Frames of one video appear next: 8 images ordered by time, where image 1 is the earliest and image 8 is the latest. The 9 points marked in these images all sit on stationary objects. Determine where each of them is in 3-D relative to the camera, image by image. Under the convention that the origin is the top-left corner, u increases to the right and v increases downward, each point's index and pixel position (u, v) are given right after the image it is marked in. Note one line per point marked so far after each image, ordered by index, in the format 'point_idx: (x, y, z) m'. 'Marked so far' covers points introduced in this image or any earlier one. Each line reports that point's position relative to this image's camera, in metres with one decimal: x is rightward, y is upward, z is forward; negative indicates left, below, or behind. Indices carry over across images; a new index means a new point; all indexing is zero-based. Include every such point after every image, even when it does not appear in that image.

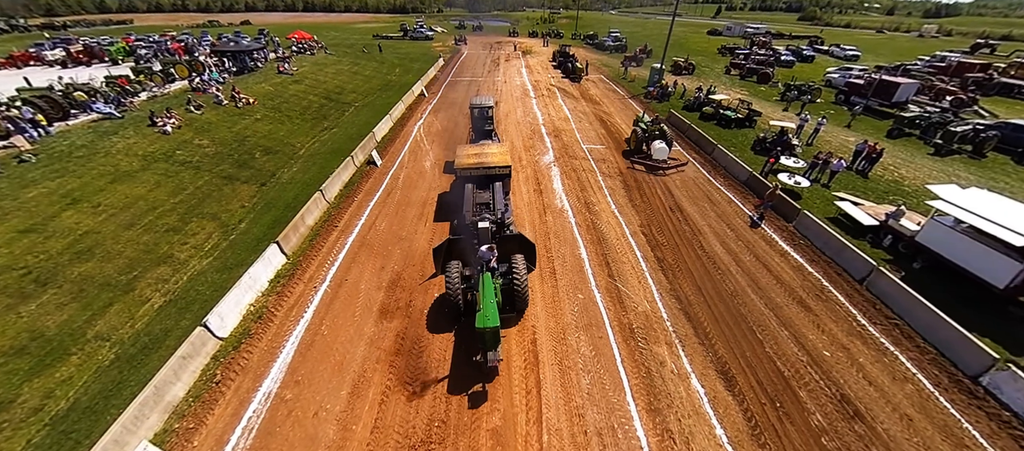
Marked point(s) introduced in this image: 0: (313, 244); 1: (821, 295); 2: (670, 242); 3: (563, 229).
0: (-7.9, -0.7, +13.6) m
1: (+10.4, -2.3, +11.6) m
2: (+6.3, -0.6, +13.8) m
3: (+2.0, 0.0, +14.3) m
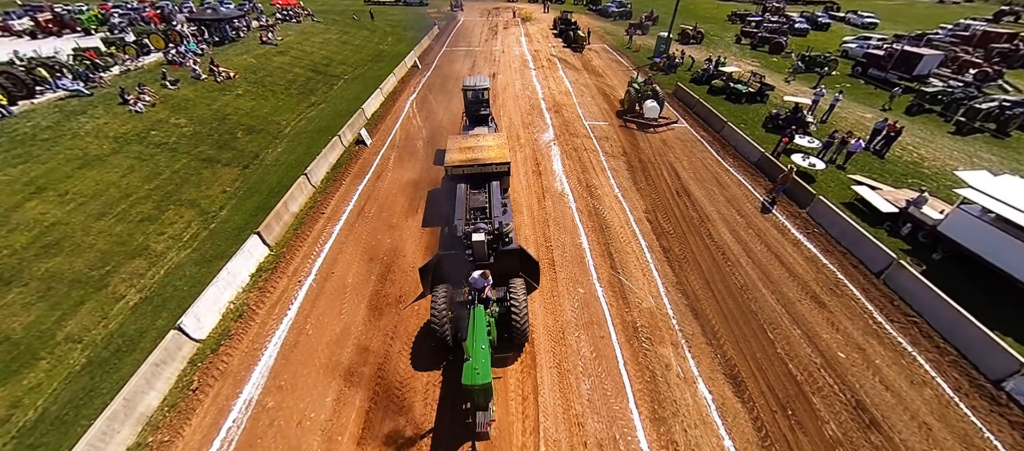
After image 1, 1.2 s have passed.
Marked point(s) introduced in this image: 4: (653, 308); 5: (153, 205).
0: (-8.0, -0.3, +12.8) m
1: (+10.3, -2.0, +11.0) m
2: (+6.2, -0.1, +13.0) m
3: (+1.9, +0.4, +13.5) m
4: (+4.1, -2.4, +10.1) m
5: (-14.1, +0.8, +13.6) m
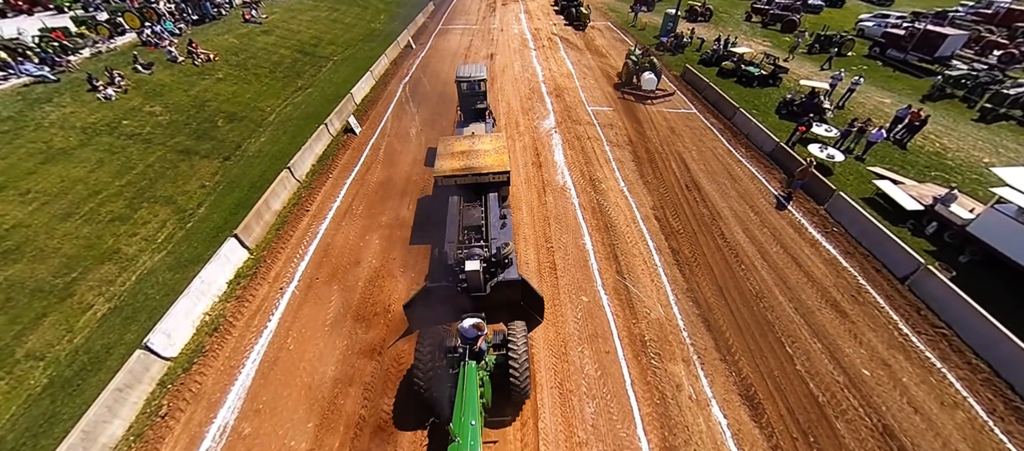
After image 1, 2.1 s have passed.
0: (-8.0, -0.3, +11.9) m
1: (+10.3, -2.1, +10.3) m
2: (+6.2, -0.1, +12.2) m
3: (+1.9, +0.5, +12.6) m
4: (+4.1, -2.6, +9.4) m
5: (-14.2, +0.8, +12.7) m
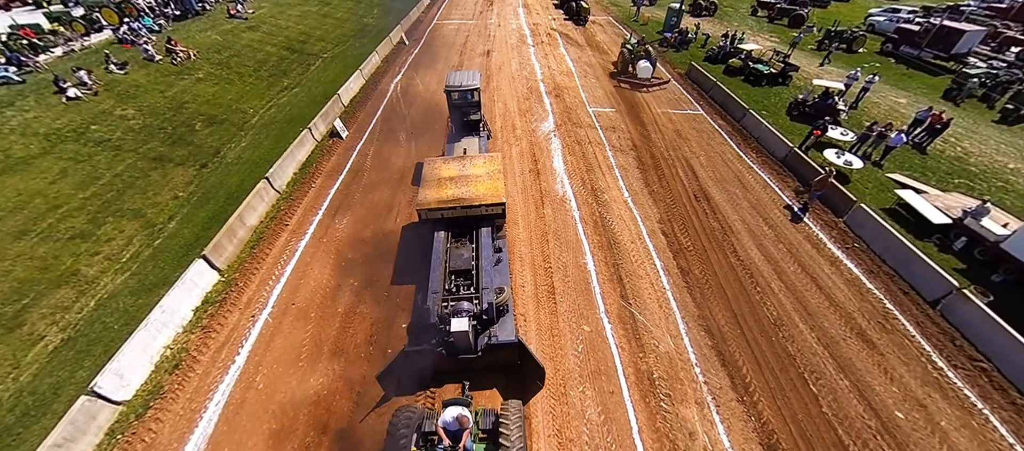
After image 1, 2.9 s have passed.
0: (-8.2, -0.9, +11.0) m
1: (+10.1, -2.6, +9.4) m
2: (+6.0, -0.6, +11.3) m
3: (+1.7, 0.0, +11.6) m
4: (+3.9, -3.1, +8.5) m
5: (-14.3, +0.3, +11.7) m
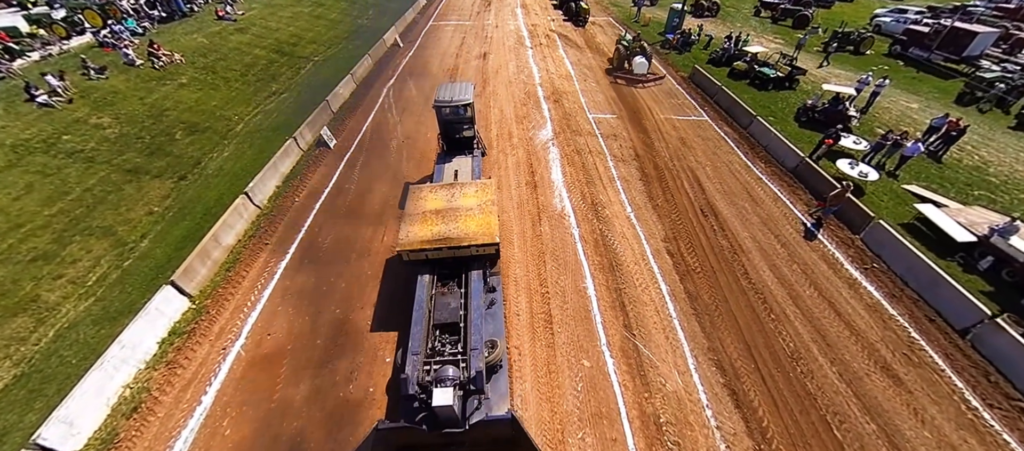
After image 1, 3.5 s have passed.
0: (-8.4, -1.5, +10.2) m
1: (+10.0, -3.2, +8.6) m
2: (+5.9, -1.2, +10.5) m
3: (+1.5, -0.6, +10.9) m
4: (+3.8, -3.7, +7.7) m
5: (-14.5, -0.4, +10.9) m
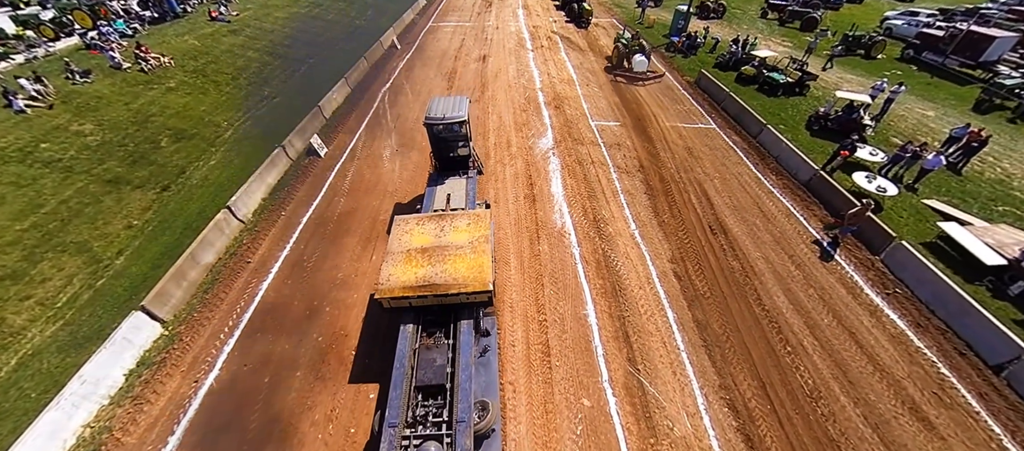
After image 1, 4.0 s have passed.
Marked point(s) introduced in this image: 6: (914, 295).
0: (-8.5, -2.0, +9.6) m
1: (+9.8, -3.9, +7.9) m
2: (+5.8, -1.9, +9.8) m
3: (+1.4, -1.2, +10.2) m
4: (+3.6, -4.3, +7.0) m
5: (-14.6, -0.8, +10.3) m
6: (+11.5, -2.0, +9.9) m
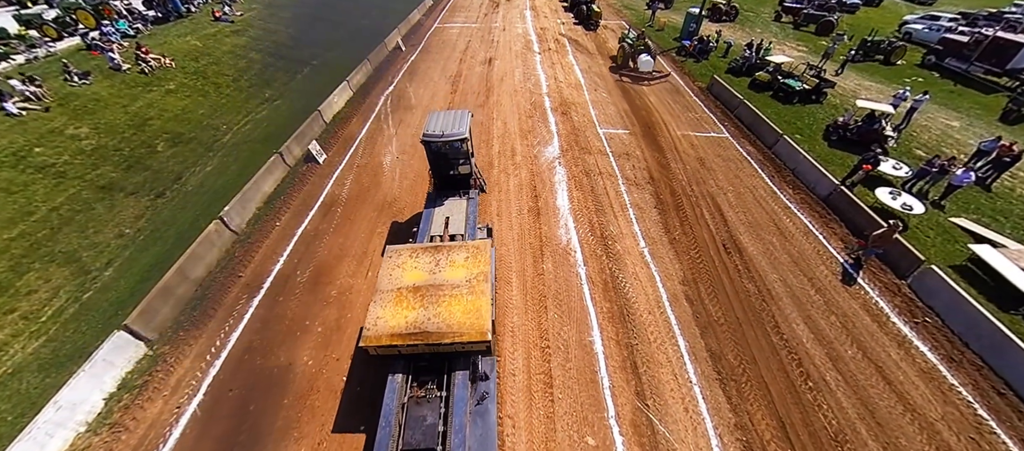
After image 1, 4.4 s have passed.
0: (-8.4, -2.4, +9.2) m
1: (+9.8, -4.5, +7.2) m
2: (+5.8, -2.4, +9.2) m
3: (+1.5, -1.7, +9.7) m
4: (+3.6, -4.9, +6.5) m
5: (-14.5, -1.1, +10.0) m
6: (+11.5, -2.6, +9.2) m
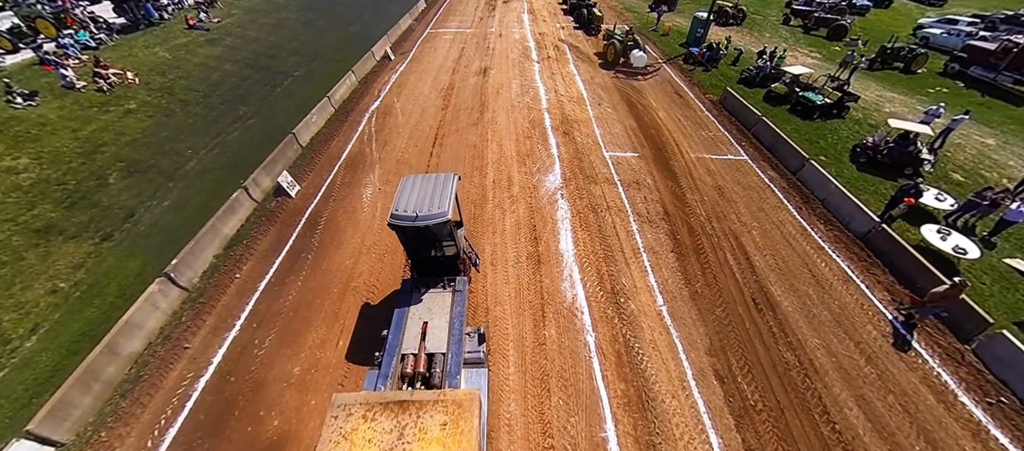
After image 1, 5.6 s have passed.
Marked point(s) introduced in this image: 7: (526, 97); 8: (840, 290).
0: (-8.5, -3.9, +7.6) m
1: (+9.8, -5.9, +5.8) m
2: (+5.7, -3.9, +7.7) m
3: (+1.4, -3.2, +8.1) m
4: (+3.5, -6.3, +5.0) m
5: (-14.6, -2.7, +8.4) m
6: (+11.5, -4.1, +7.7) m
7: (+0.7, +7.1, +19.2) m
8: (+9.5, -1.9, +10.1) m
